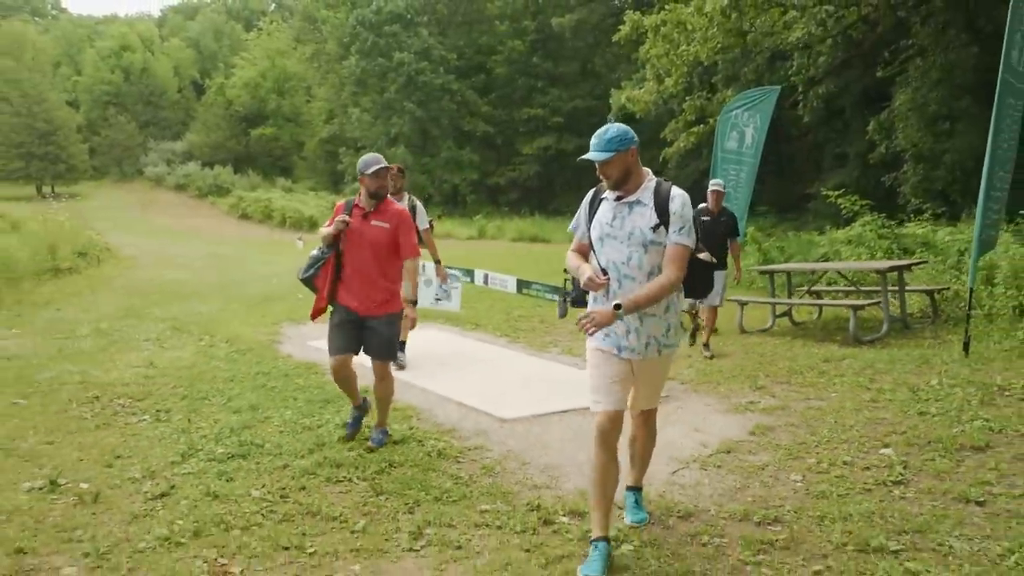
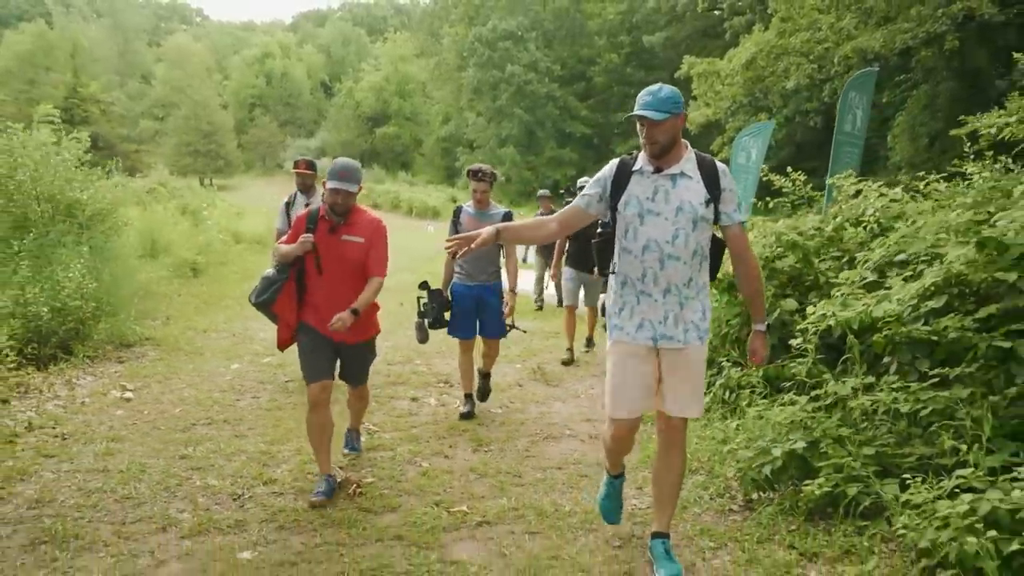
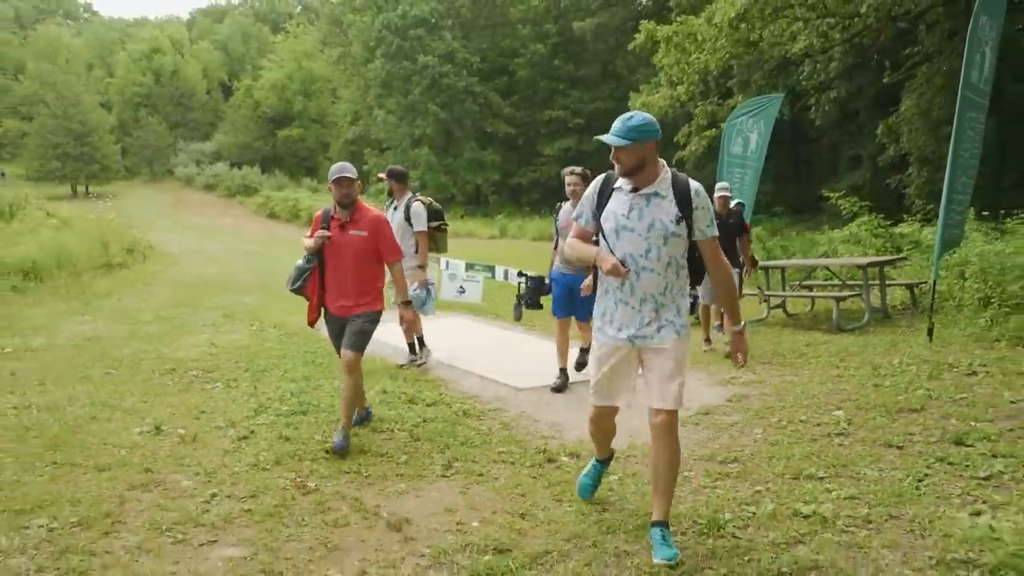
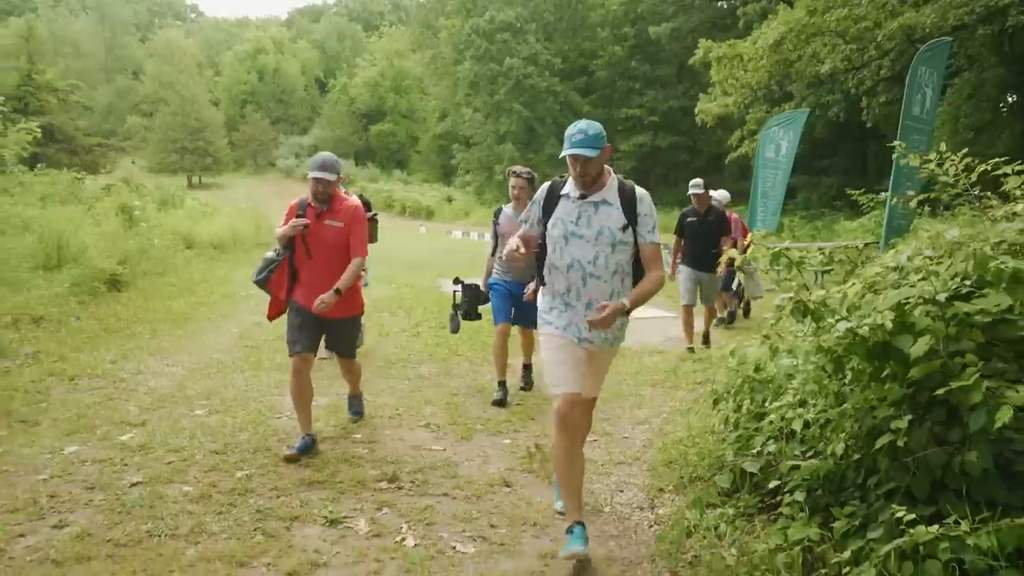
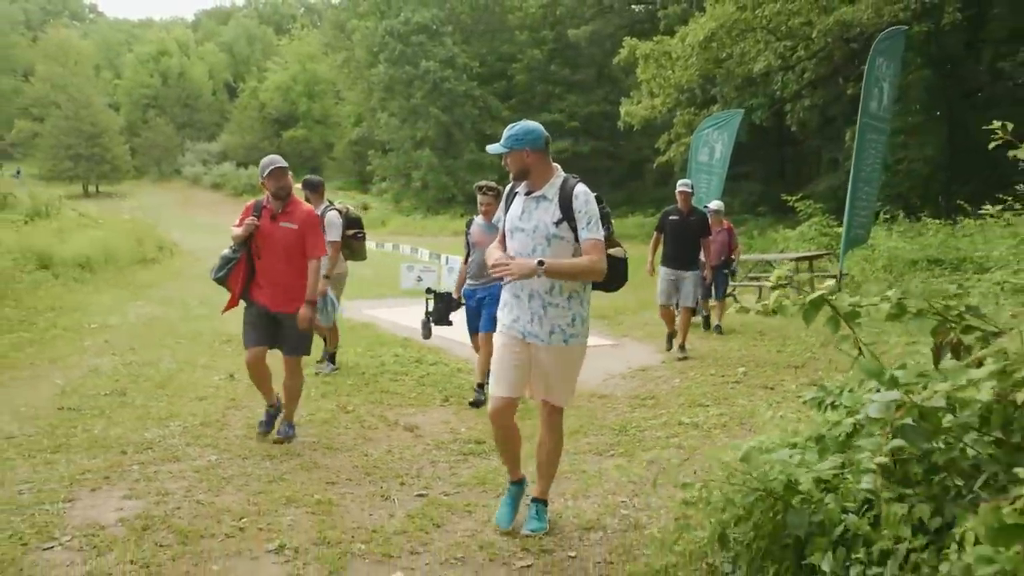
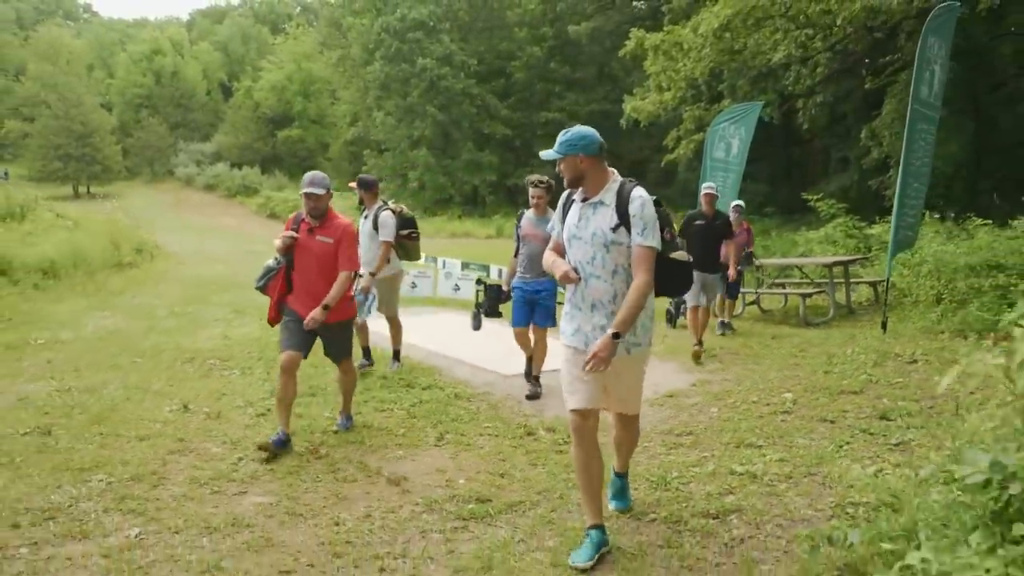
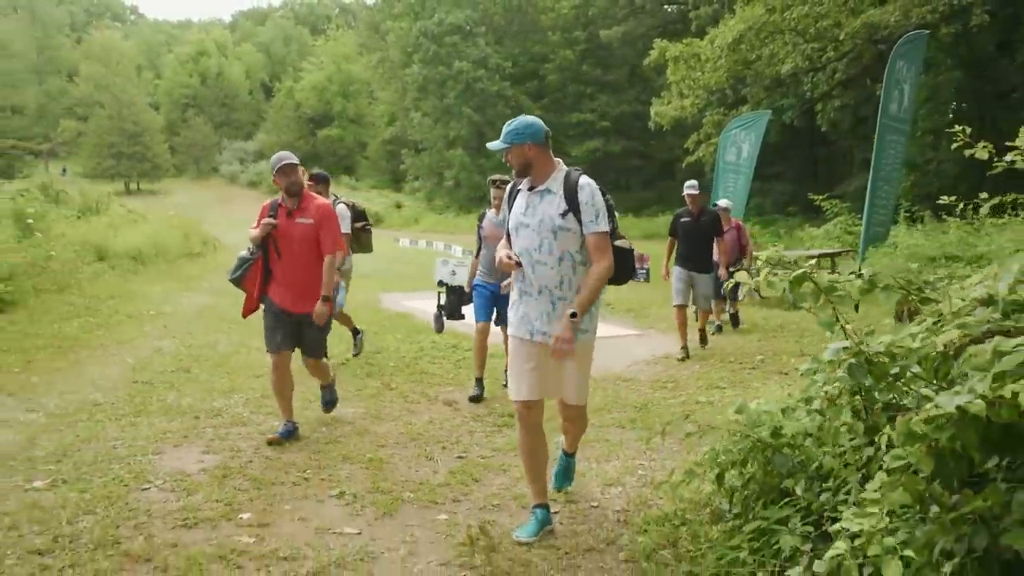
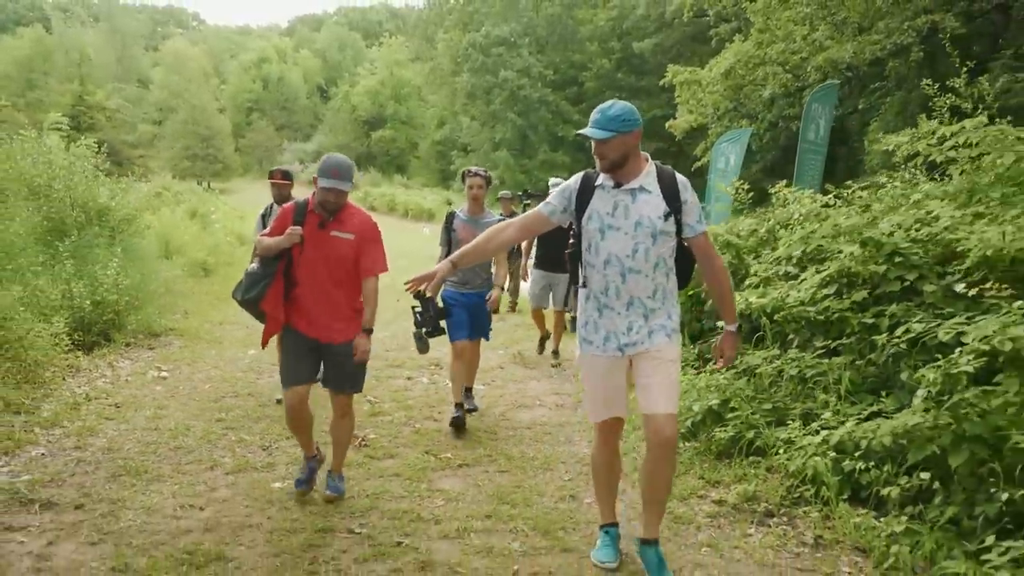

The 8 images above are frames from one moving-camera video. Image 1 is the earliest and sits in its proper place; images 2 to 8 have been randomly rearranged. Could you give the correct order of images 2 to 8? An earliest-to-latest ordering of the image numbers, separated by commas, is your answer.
3, 6, 5, 7, 4, 2, 8
